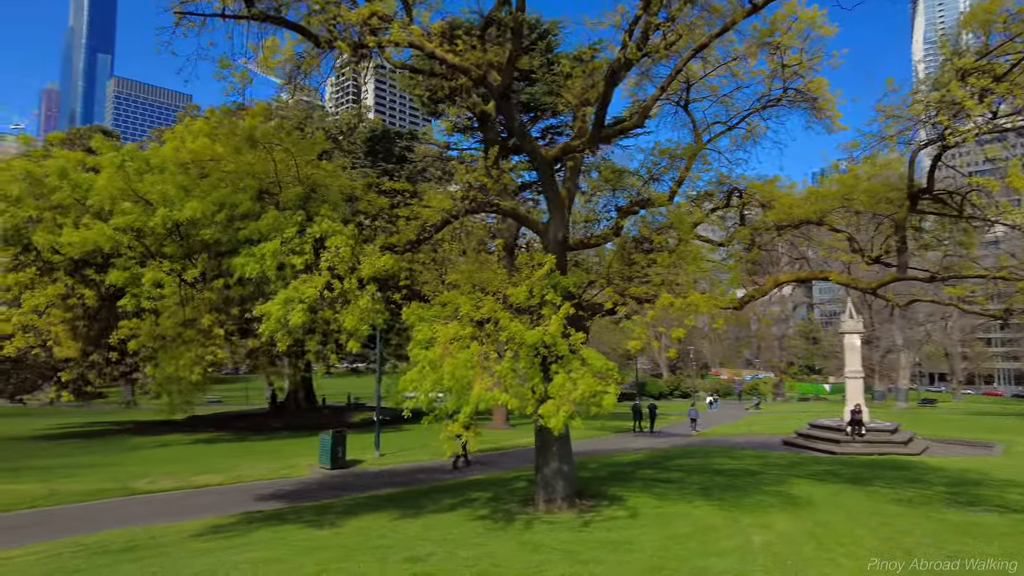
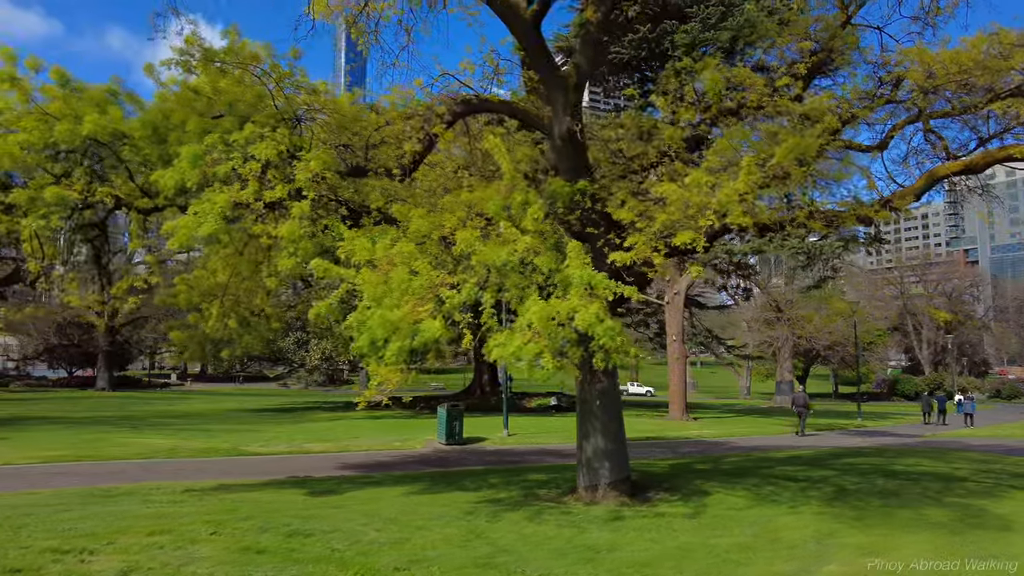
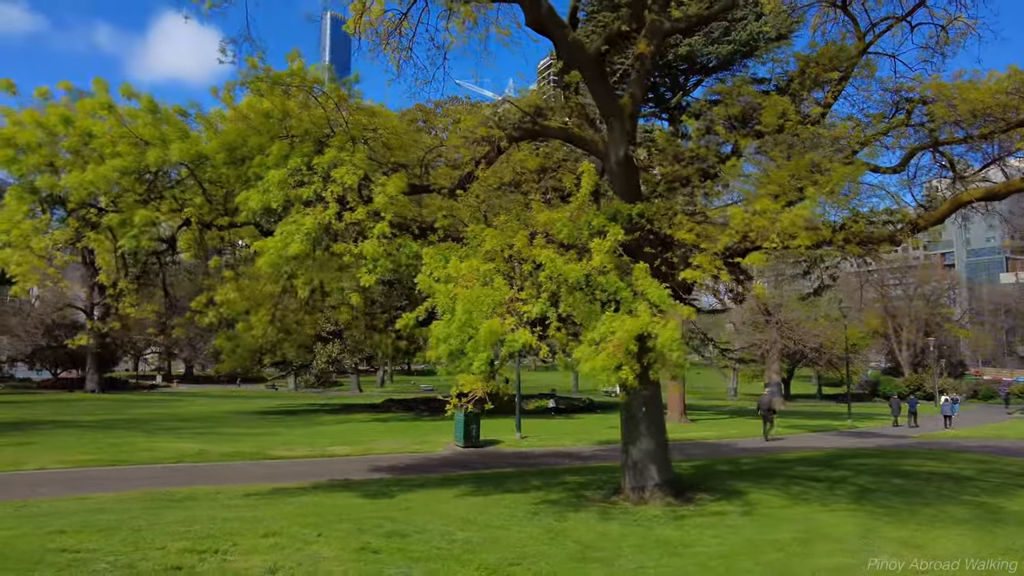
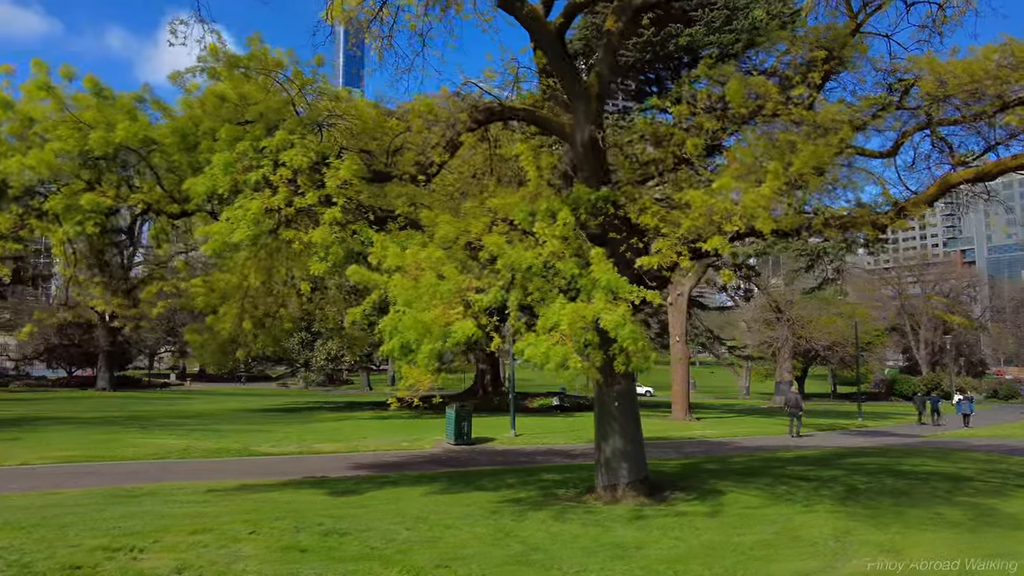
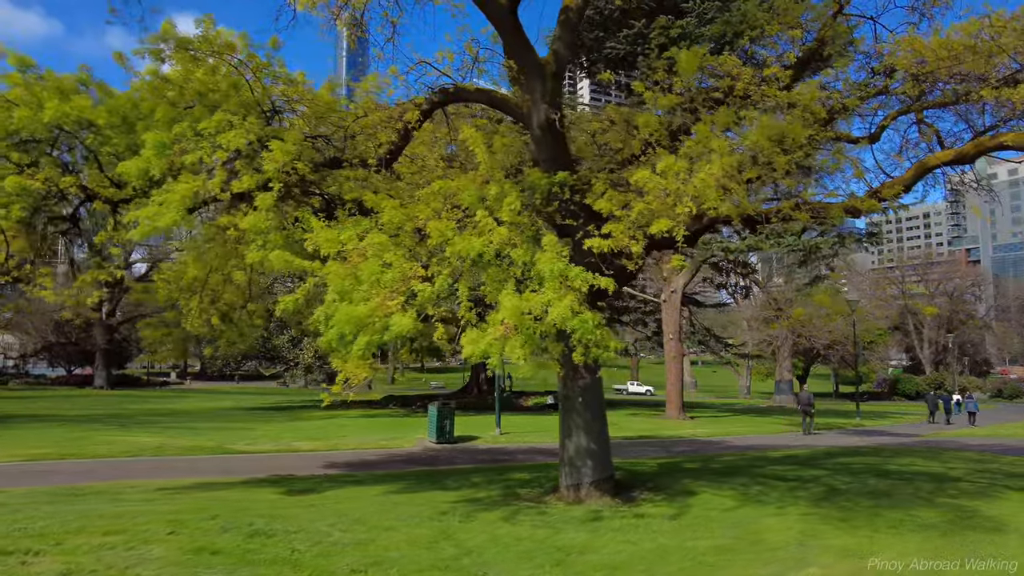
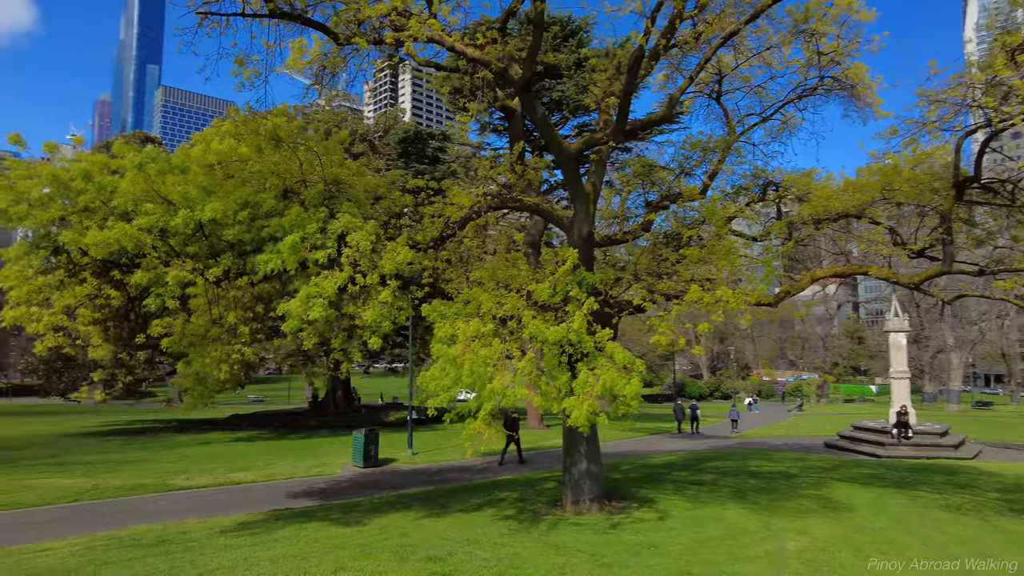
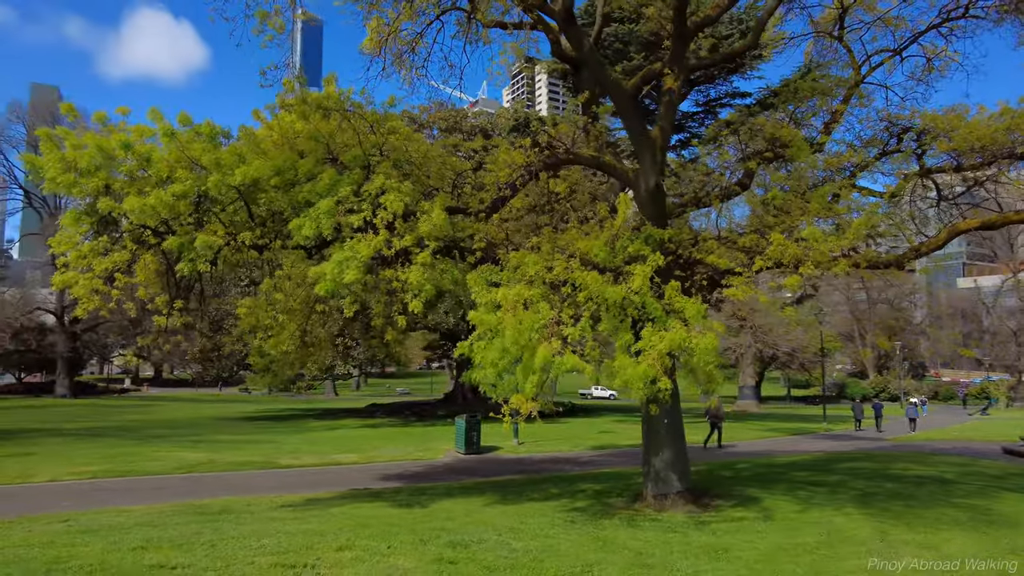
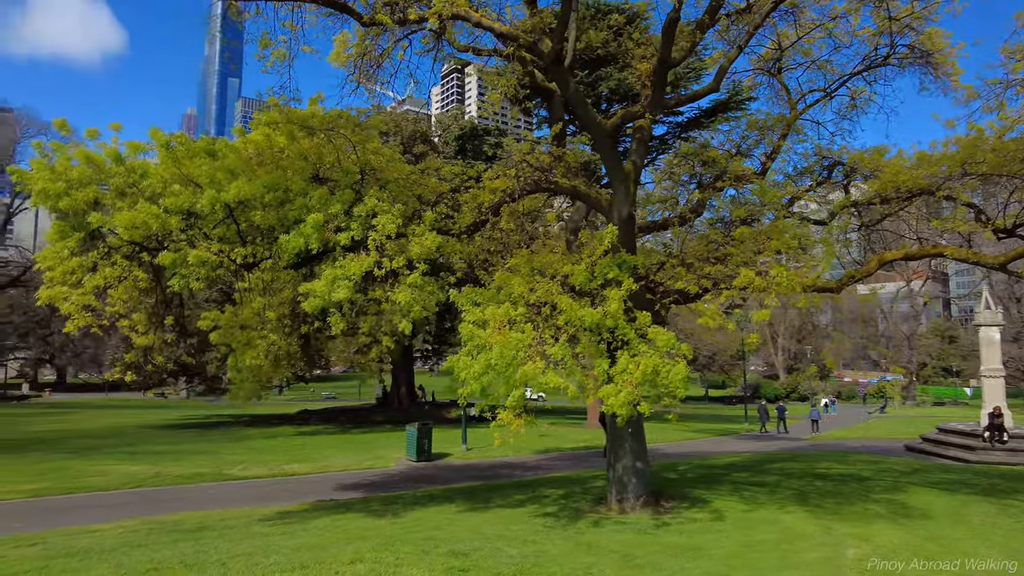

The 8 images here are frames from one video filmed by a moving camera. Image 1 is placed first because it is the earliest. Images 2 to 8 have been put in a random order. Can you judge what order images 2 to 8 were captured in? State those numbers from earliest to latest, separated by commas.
6, 8, 7, 3, 4, 2, 5
